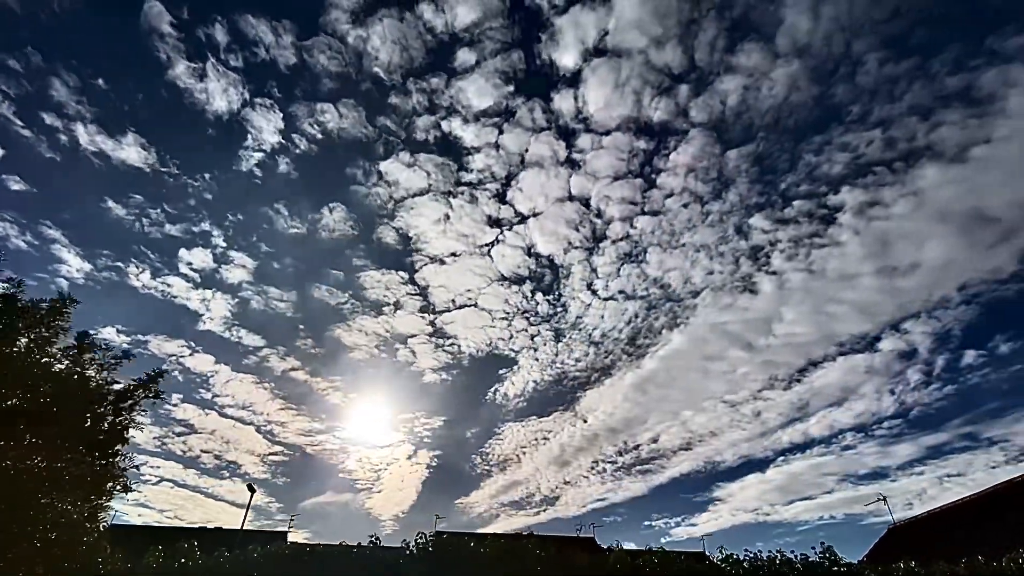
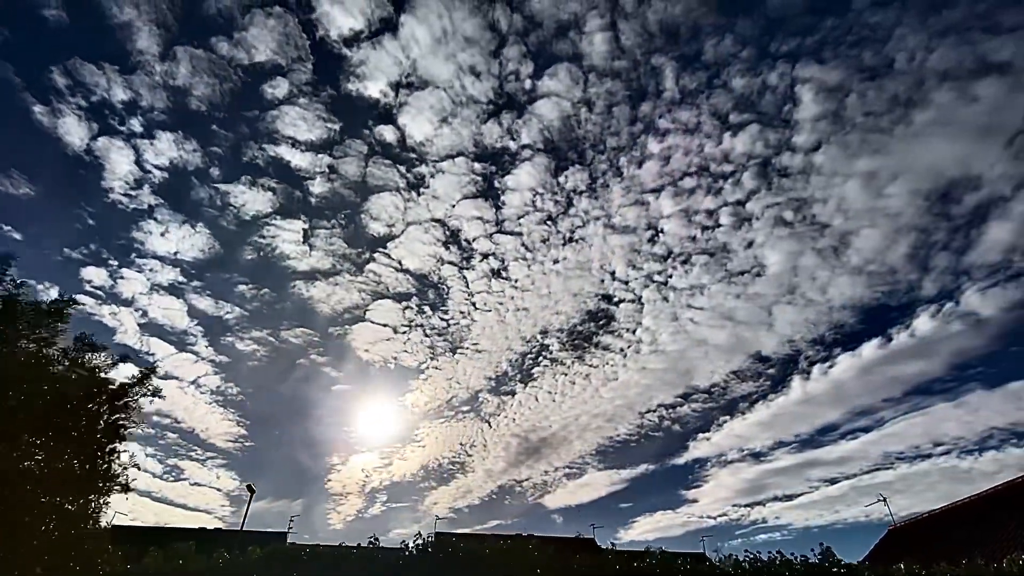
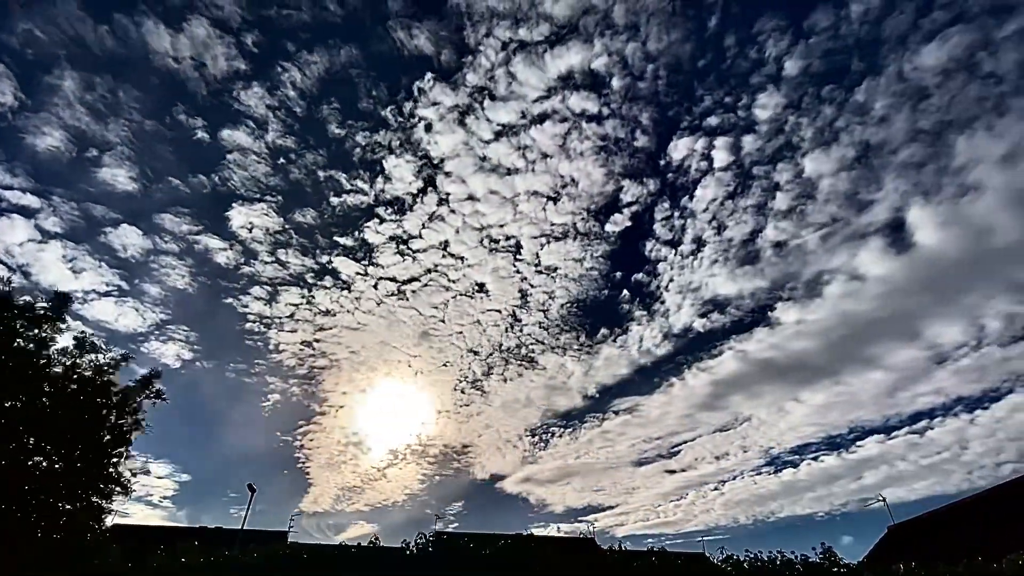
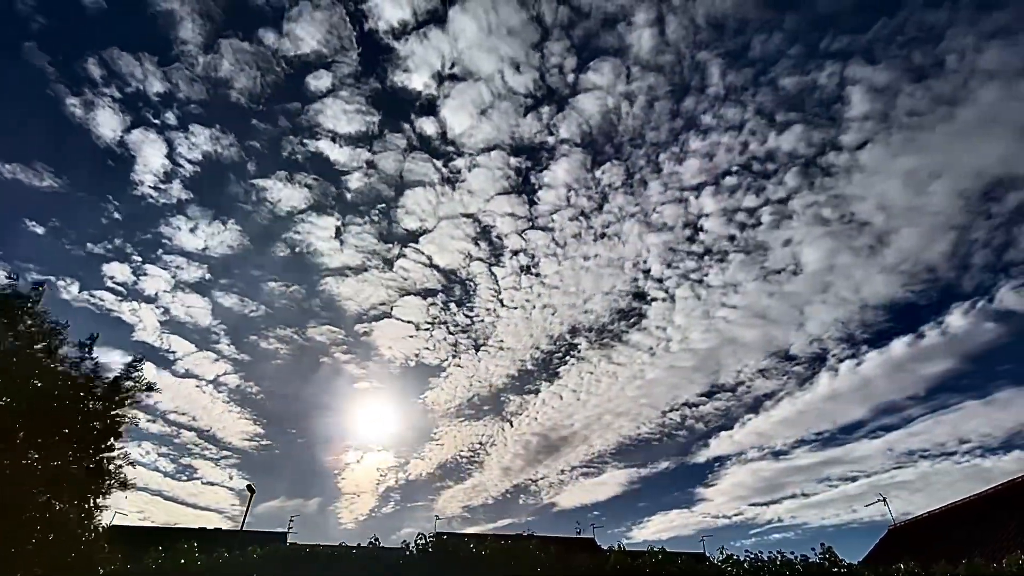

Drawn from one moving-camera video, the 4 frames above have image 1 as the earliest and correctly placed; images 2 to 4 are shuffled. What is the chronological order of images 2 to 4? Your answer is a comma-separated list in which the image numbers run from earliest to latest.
4, 2, 3
